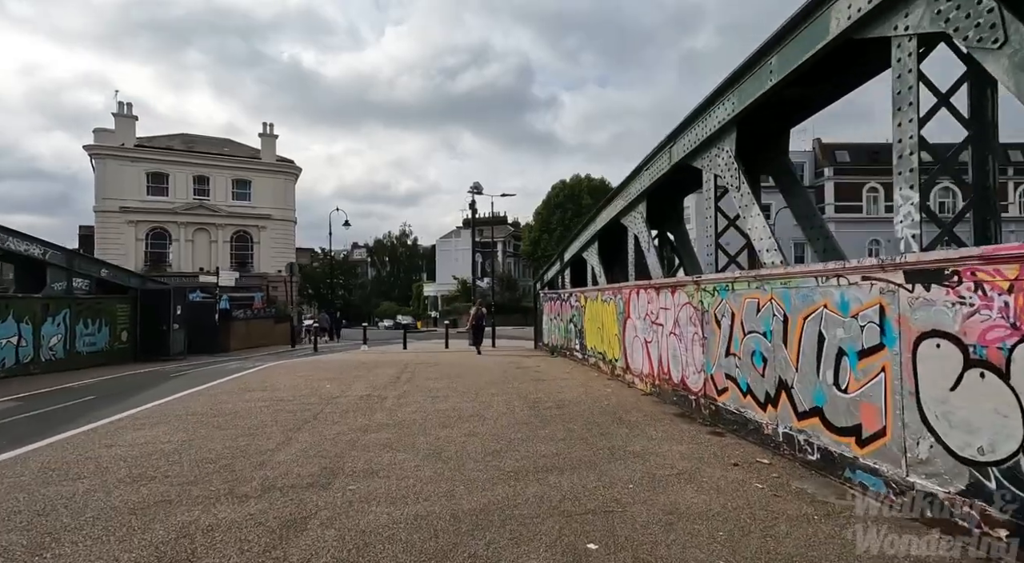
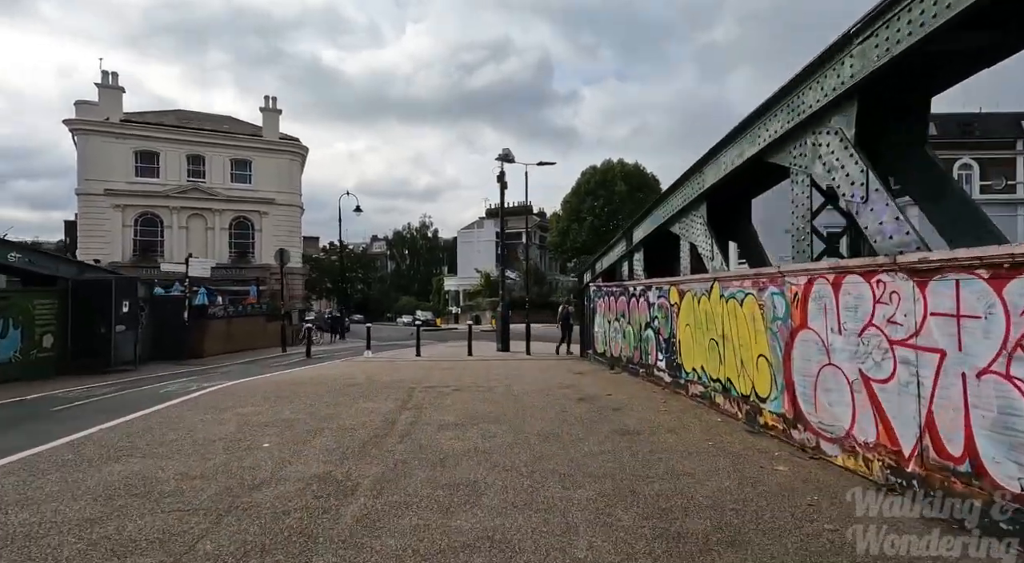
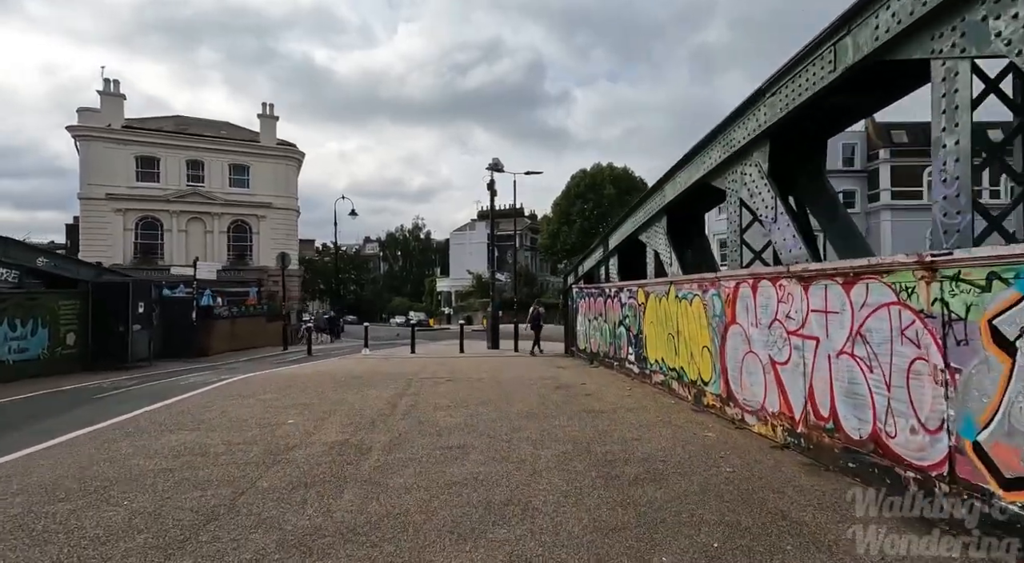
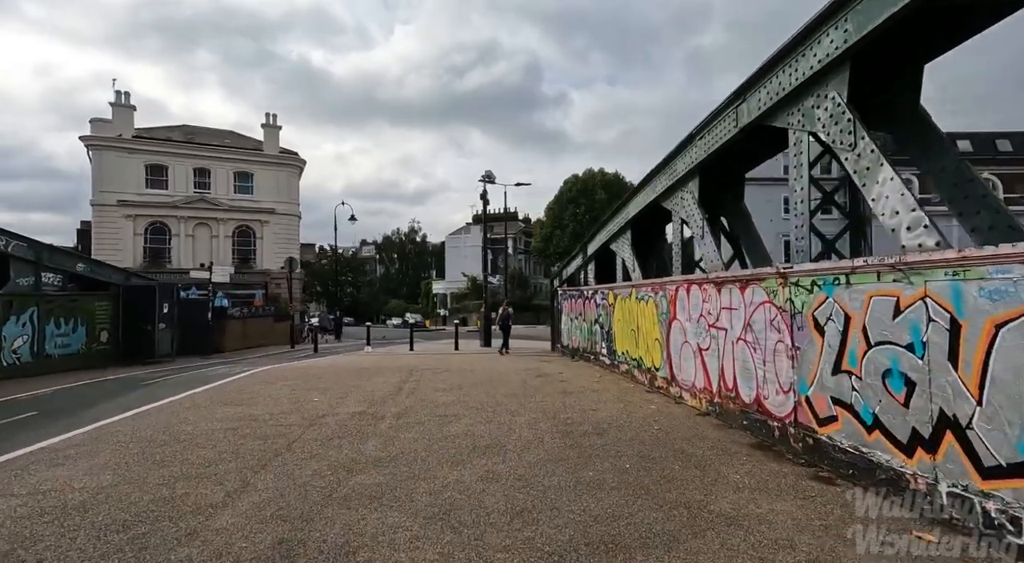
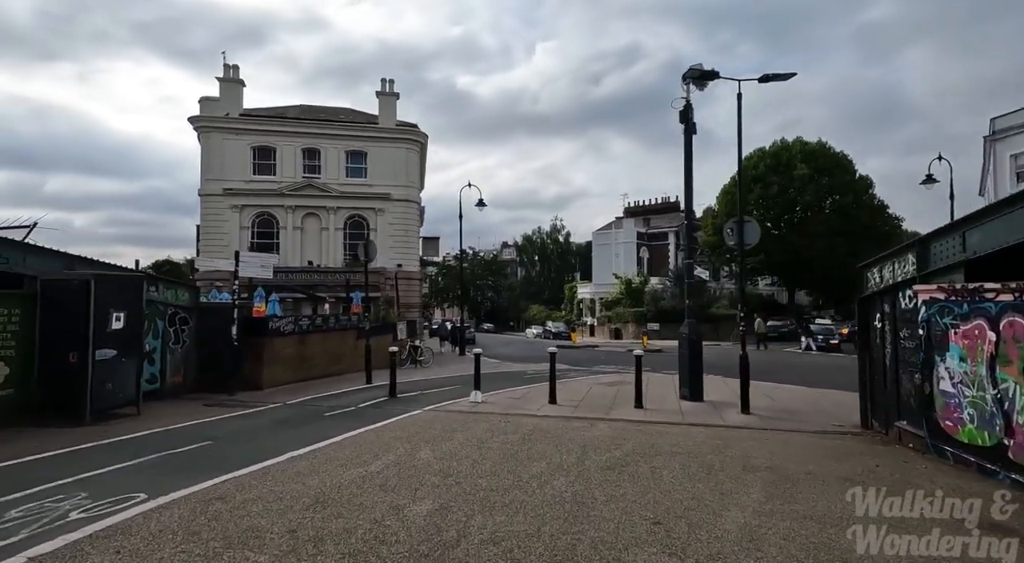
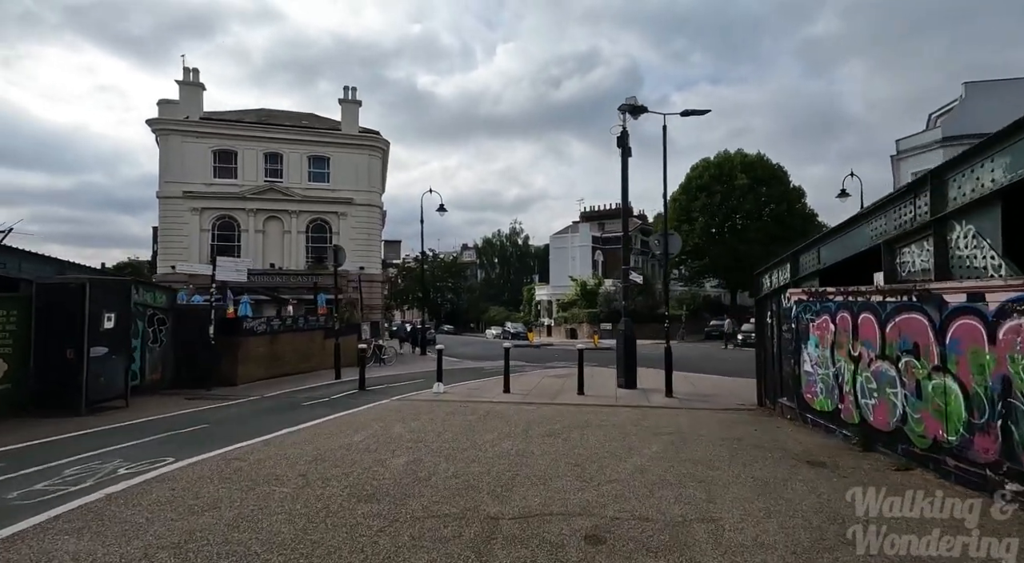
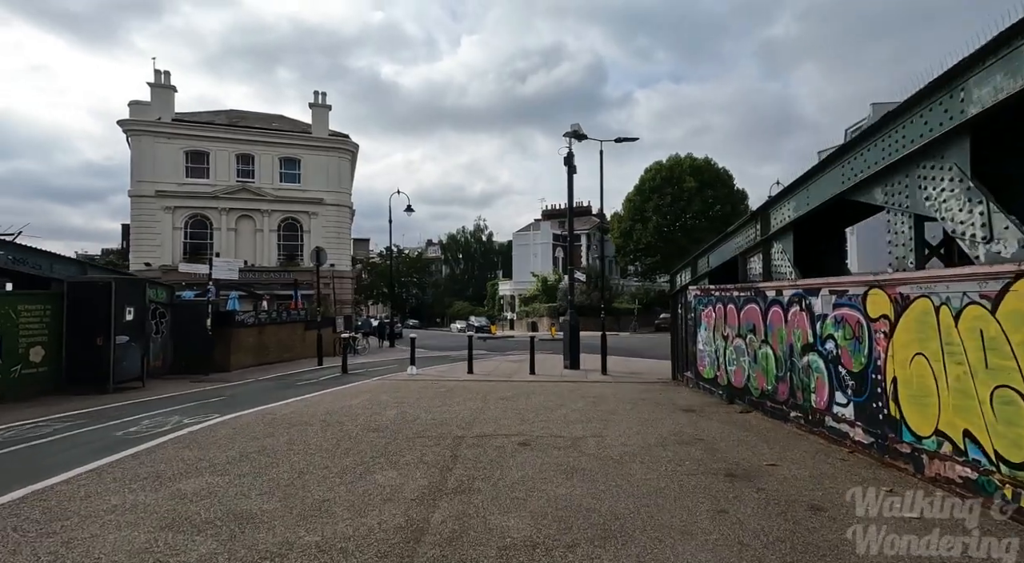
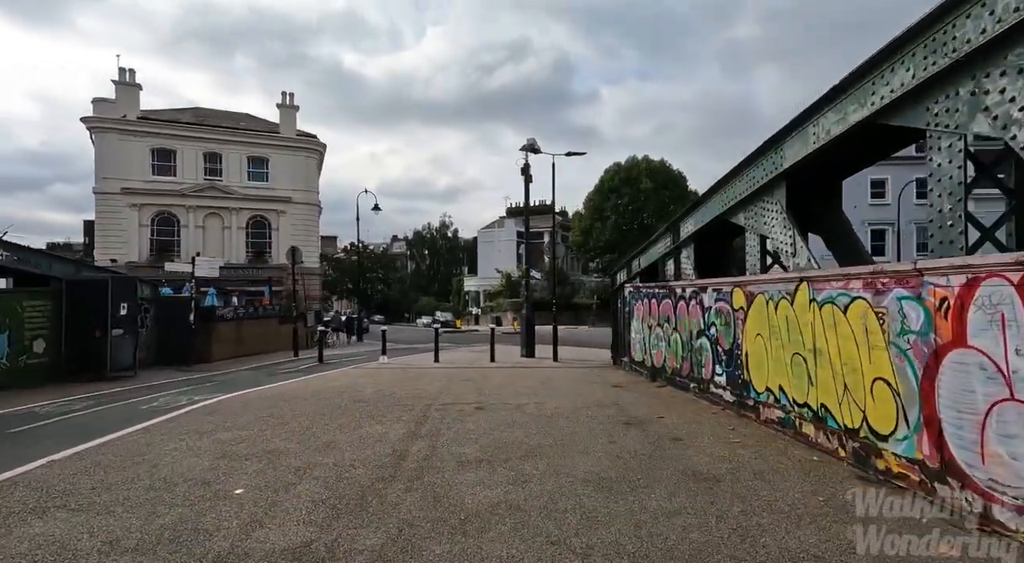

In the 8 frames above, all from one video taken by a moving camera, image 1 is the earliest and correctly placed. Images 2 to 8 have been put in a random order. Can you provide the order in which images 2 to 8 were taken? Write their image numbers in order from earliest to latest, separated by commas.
4, 3, 2, 8, 7, 6, 5
